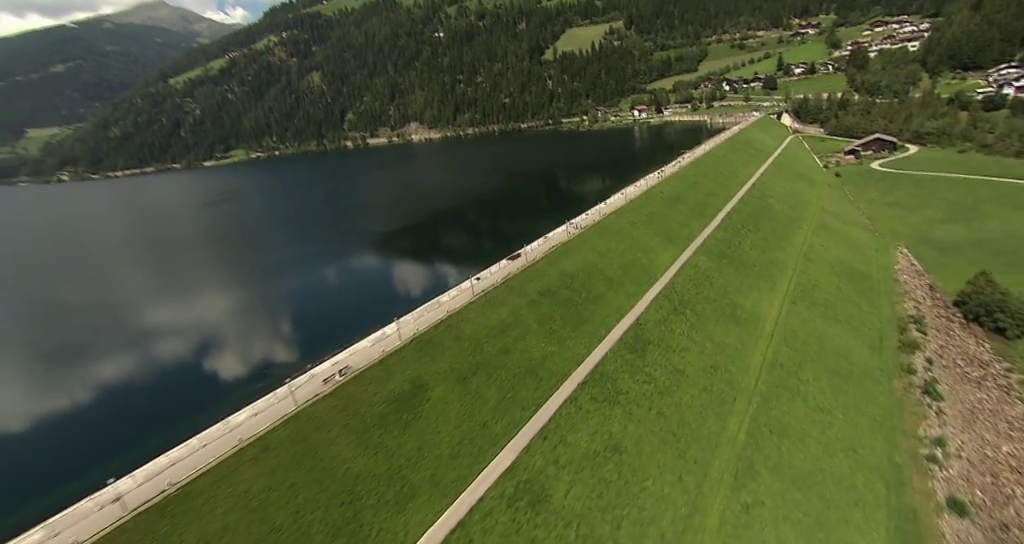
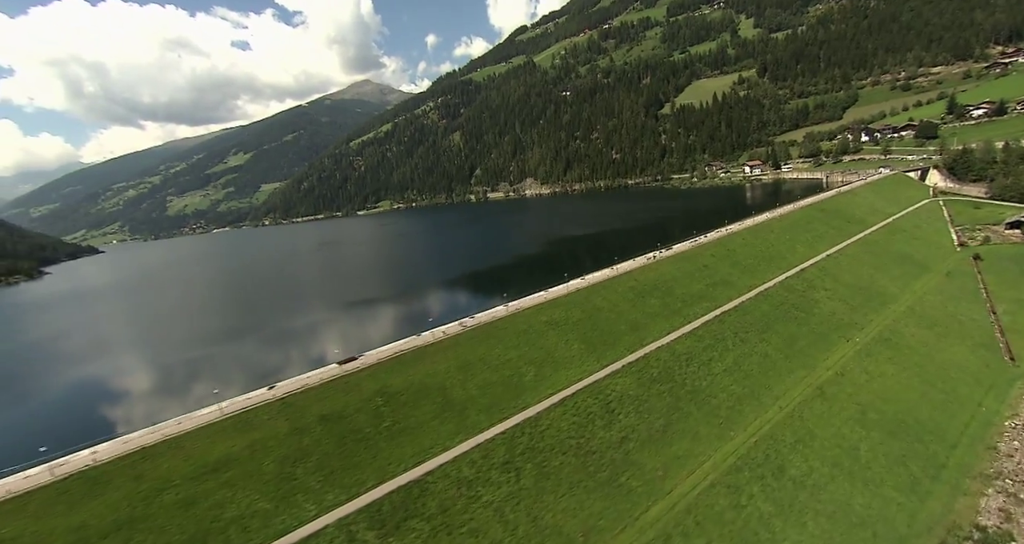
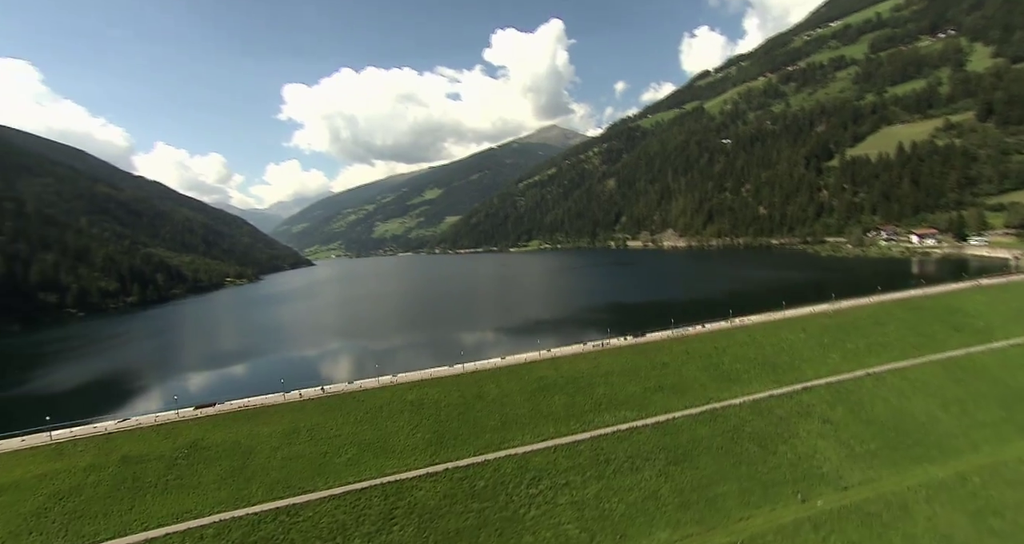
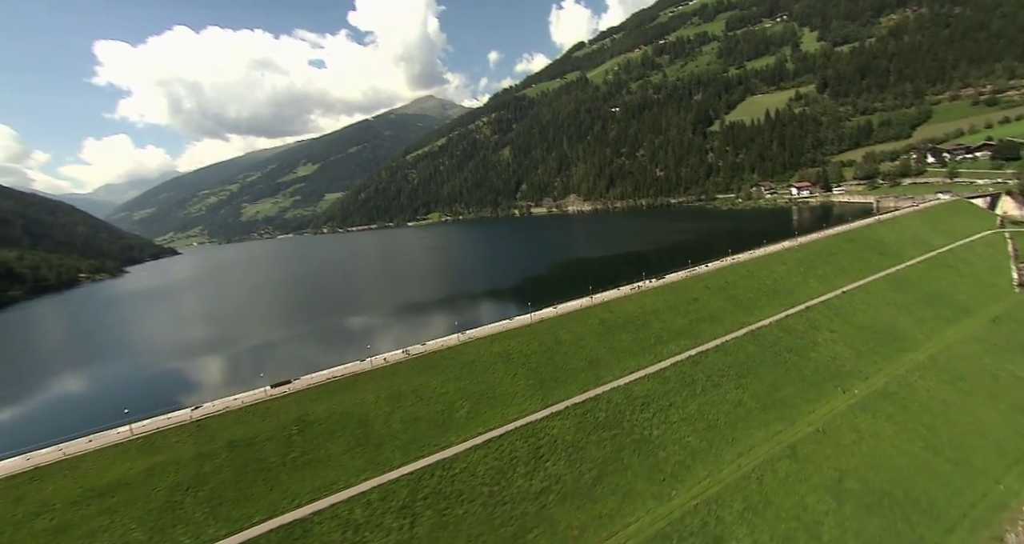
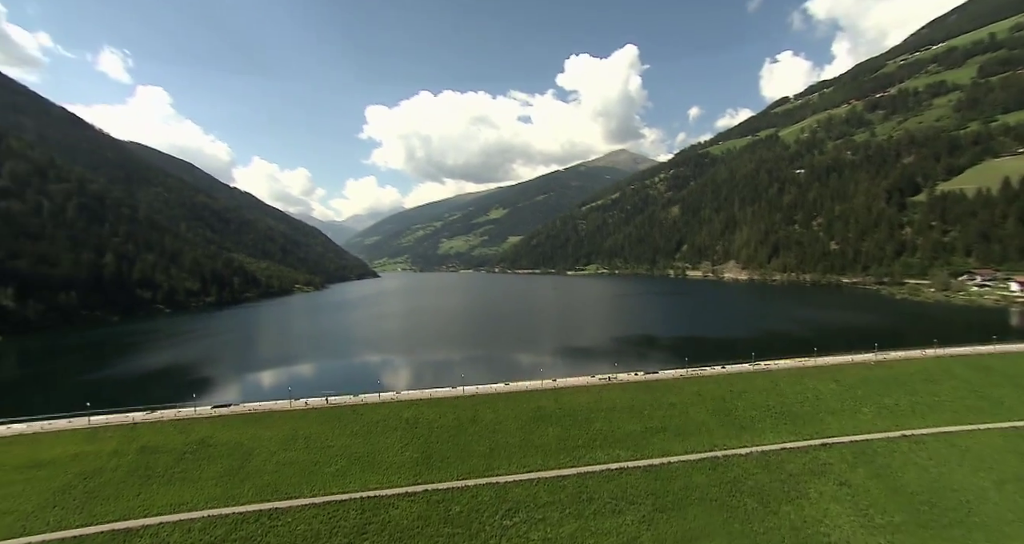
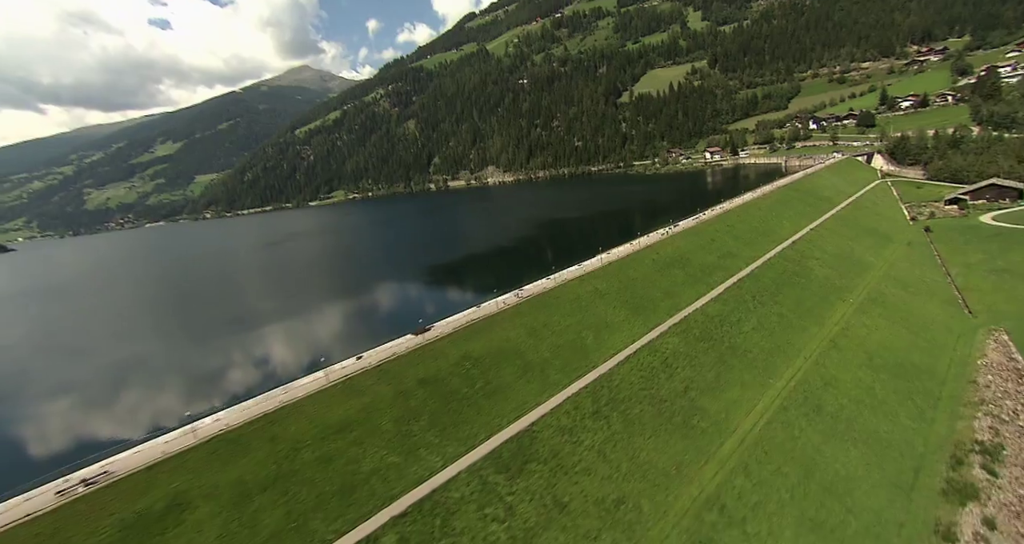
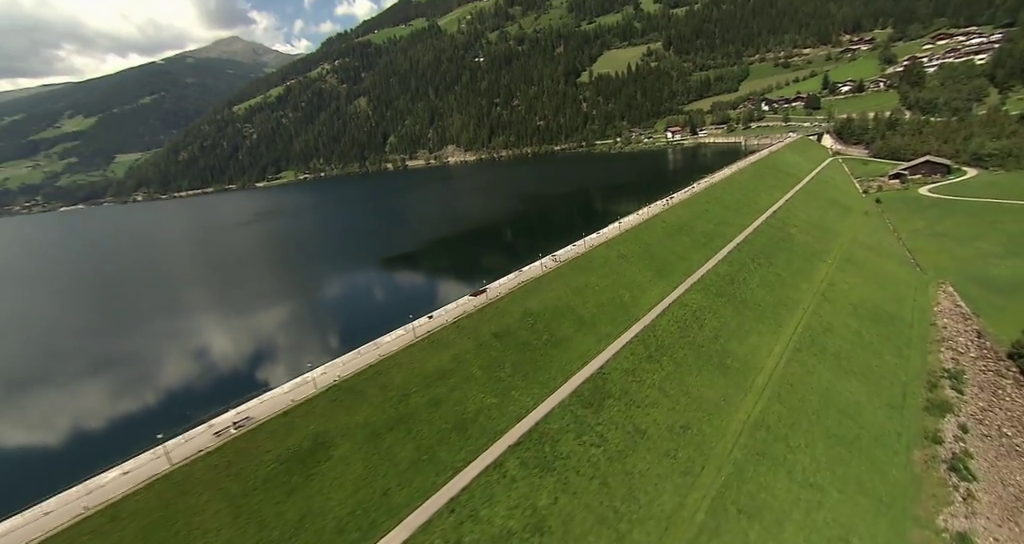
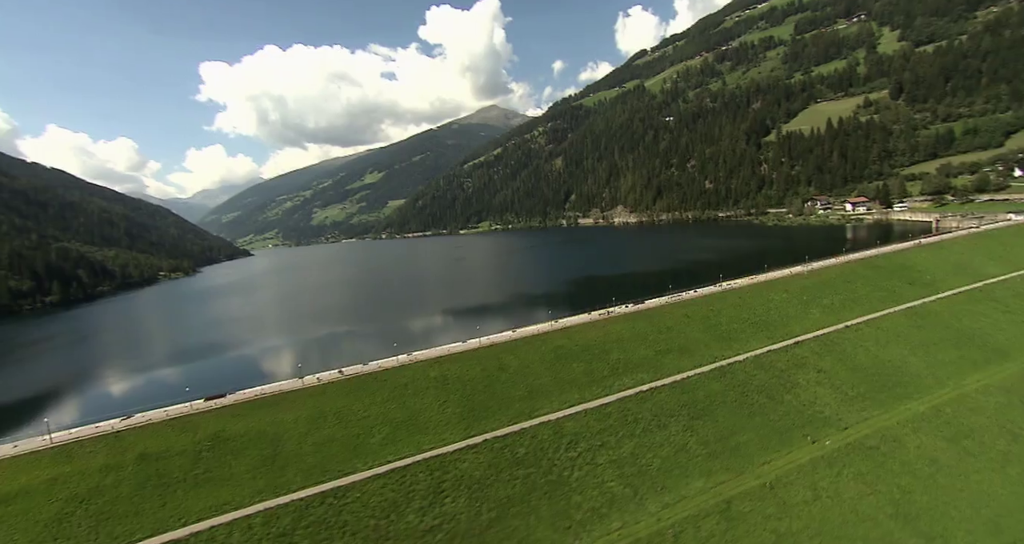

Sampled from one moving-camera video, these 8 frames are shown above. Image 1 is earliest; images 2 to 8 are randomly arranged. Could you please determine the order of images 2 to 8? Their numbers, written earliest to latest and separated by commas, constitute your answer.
7, 6, 2, 4, 8, 3, 5
